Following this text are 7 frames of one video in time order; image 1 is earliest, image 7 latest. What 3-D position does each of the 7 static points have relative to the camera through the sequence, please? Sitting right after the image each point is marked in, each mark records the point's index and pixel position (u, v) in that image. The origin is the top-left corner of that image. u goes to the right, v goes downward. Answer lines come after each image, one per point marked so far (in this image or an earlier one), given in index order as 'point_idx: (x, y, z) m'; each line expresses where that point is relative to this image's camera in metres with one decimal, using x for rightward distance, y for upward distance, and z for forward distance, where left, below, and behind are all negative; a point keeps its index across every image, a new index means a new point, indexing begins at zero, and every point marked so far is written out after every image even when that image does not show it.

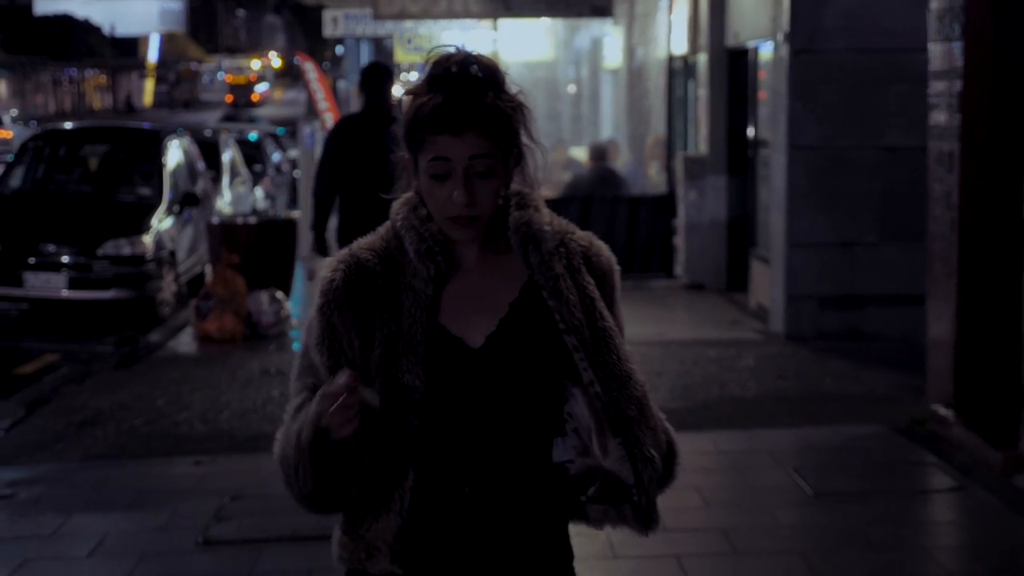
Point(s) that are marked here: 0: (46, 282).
0: (-4.1, +0.1, +11.9) m
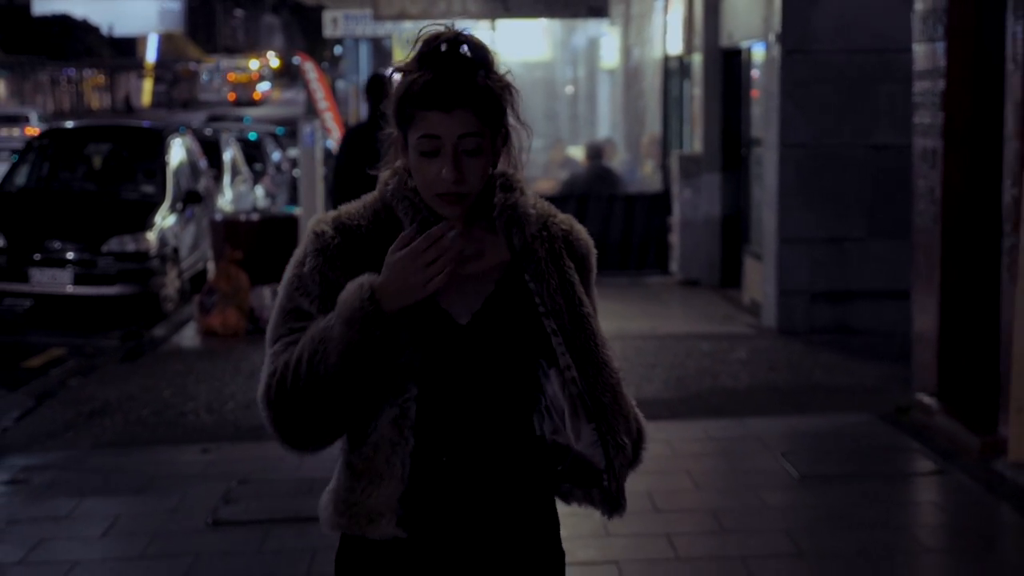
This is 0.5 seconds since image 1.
0: (-4.1, +0.1, +12.2) m
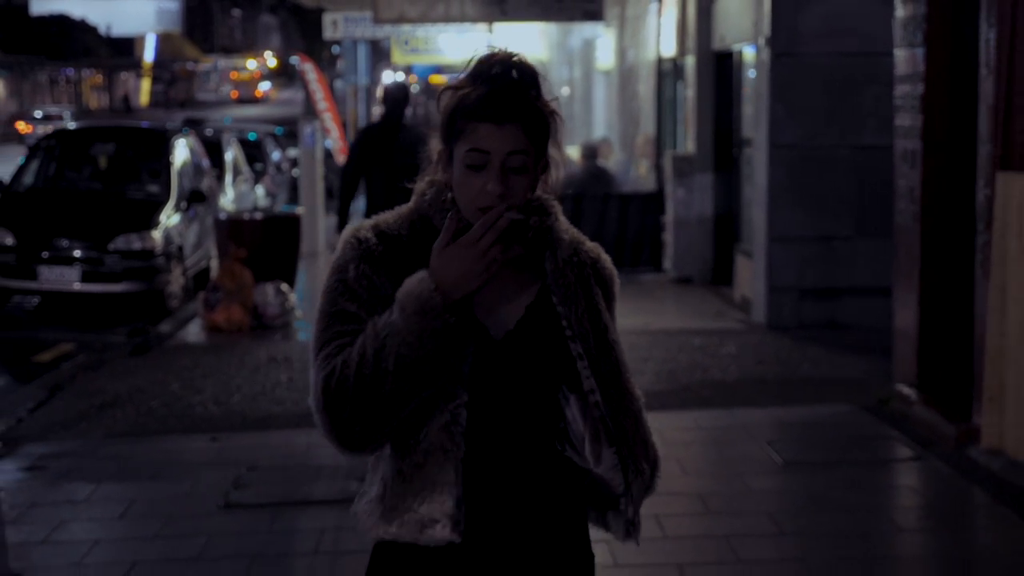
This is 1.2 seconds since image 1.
0: (-4.1, +0.1, +12.5) m
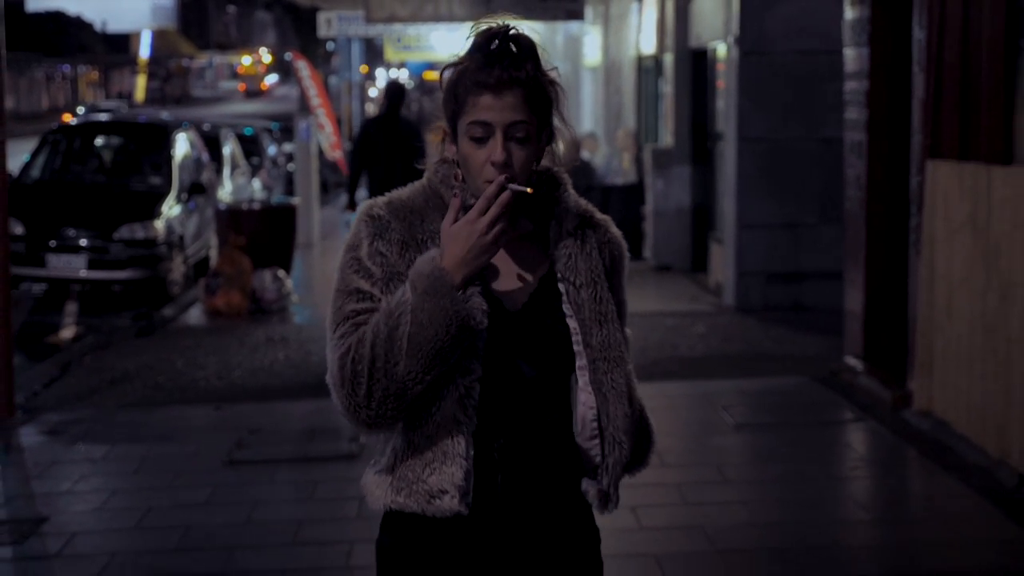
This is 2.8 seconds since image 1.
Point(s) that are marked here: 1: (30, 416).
0: (-4.3, +0.2, +13.1) m
1: (-2.9, -0.8, +8.2) m
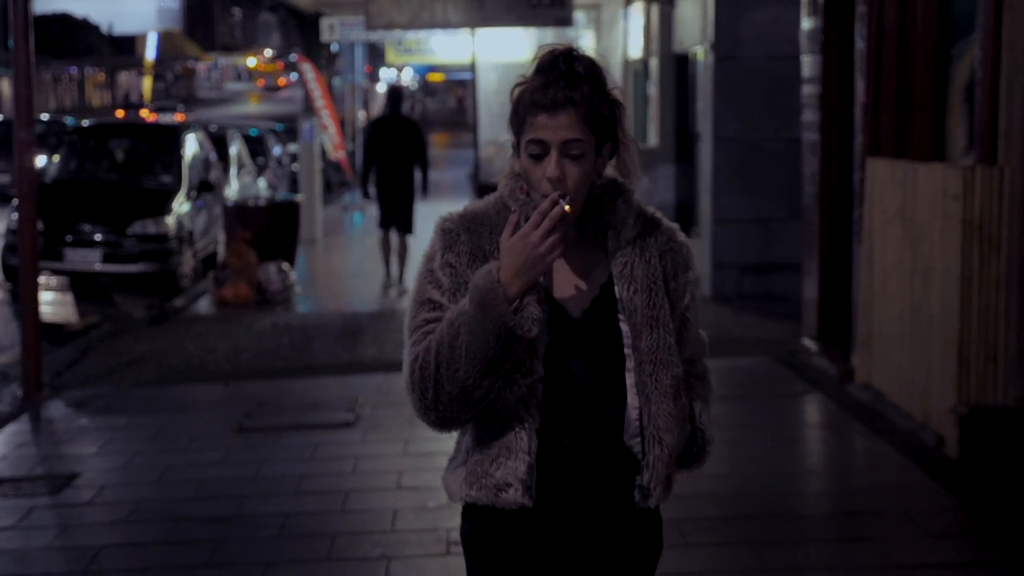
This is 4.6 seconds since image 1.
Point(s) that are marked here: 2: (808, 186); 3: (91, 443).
0: (-4.4, +0.3, +13.9) m
1: (-3.0, -0.7, +9.0) m
2: (+1.9, +0.7, +9.0) m
3: (-2.3, -0.8, +7.4) m
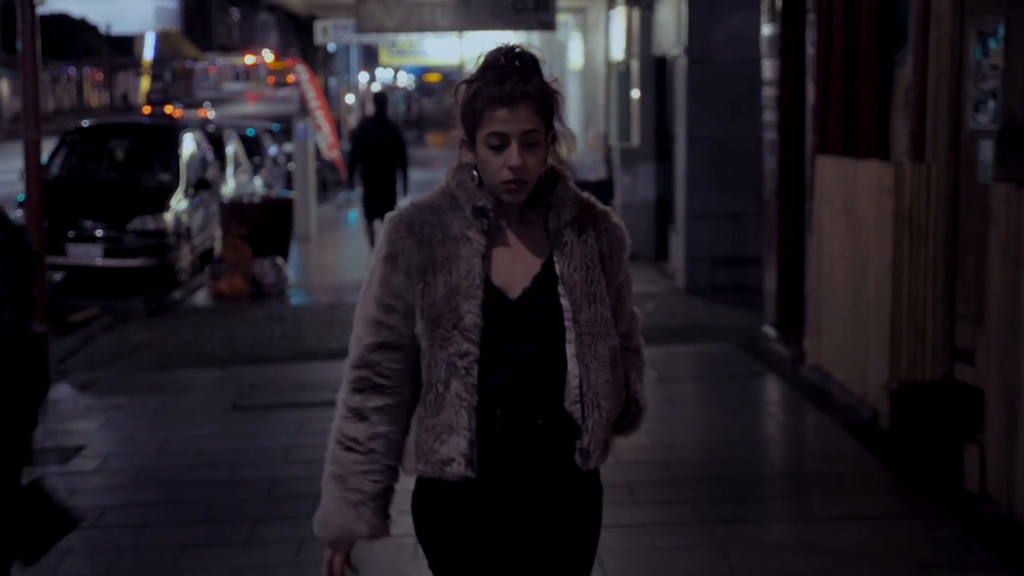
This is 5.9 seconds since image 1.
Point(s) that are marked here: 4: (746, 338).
0: (-4.5, +0.4, +14.5) m
1: (-3.2, -0.6, +9.6) m
2: (+1.8, +0.7, +9.5) m
3: (-2.4, -0.8, +8.0) m
4: (+1.7, -0.4, +10.0) m
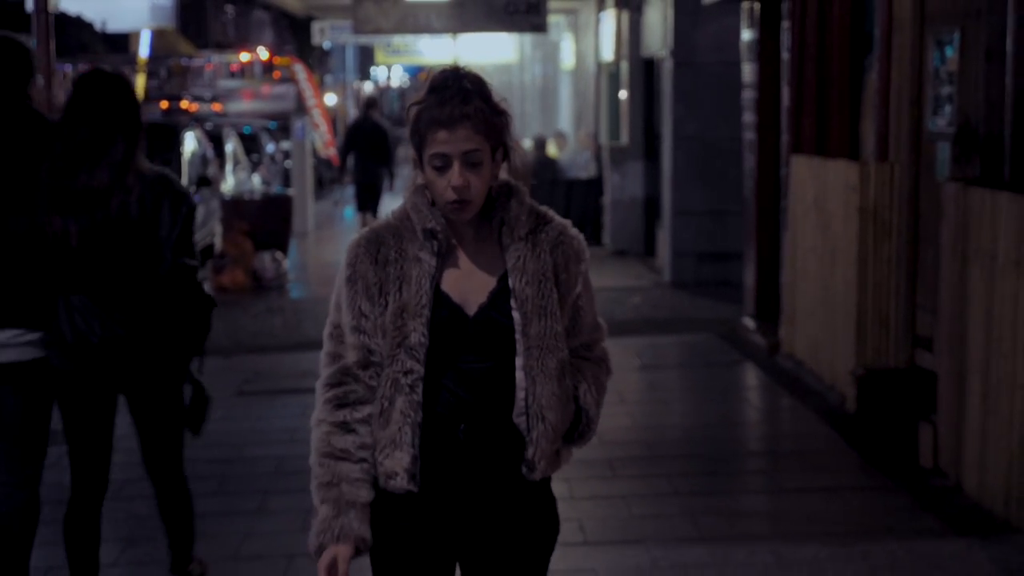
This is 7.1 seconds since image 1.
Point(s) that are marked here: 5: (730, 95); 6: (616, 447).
0: (-4.6, +0.5, +14.9) m
1: (-3.2, -0.6, +10.0) m
2: (+1.7, +0.8, +10.0) m
3: (-2.5, -0.7, +8.4) m
4: (+1.7, -0.3, +10.4) m
5: (+2.1, +1.8, +13.1) m
6: (+0.5, -0.8, +7.1) m
